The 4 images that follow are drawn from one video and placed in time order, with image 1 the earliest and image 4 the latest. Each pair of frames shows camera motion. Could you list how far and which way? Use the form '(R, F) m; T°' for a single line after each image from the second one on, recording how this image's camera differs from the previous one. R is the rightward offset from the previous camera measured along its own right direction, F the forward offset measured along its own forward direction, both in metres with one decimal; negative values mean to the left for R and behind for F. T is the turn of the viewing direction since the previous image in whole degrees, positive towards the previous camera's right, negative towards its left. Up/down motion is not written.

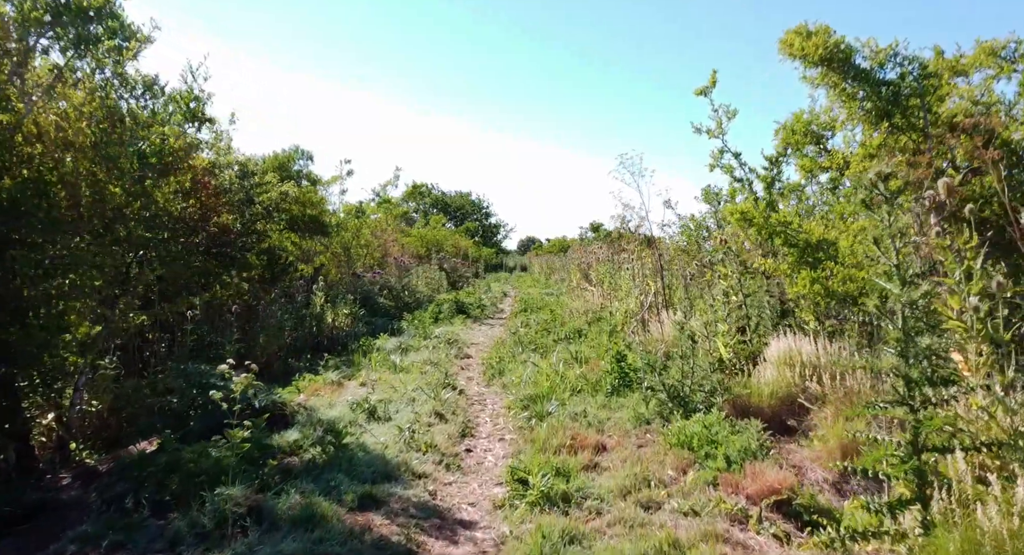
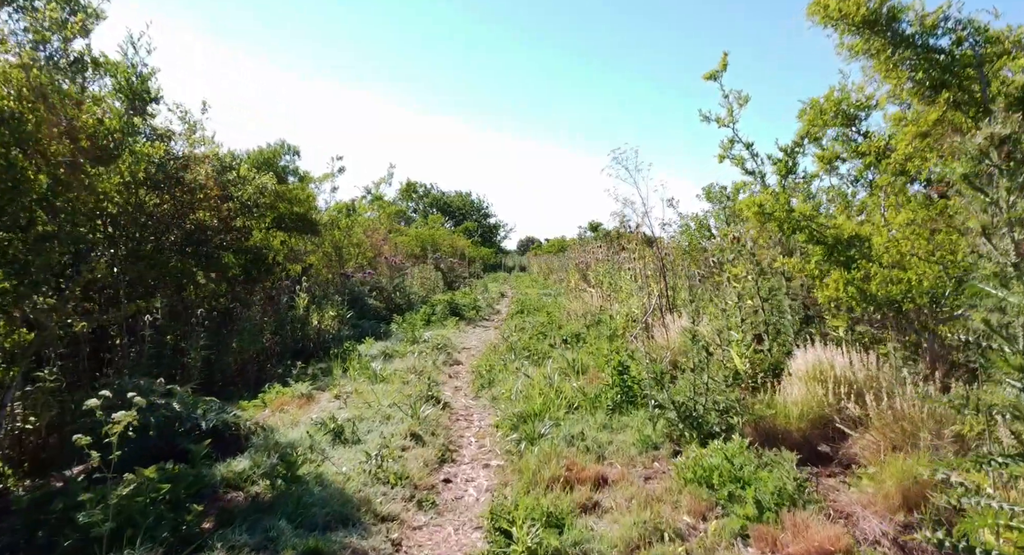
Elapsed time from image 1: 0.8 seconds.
(+0.1, +0.6) m; 0°
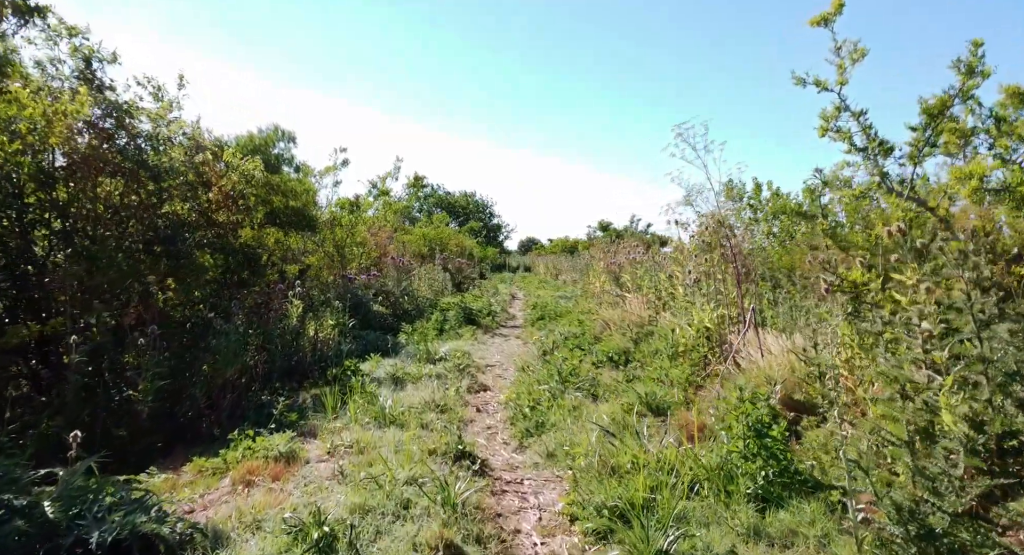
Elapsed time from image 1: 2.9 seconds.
(-0.4, +1.5) m; 0°
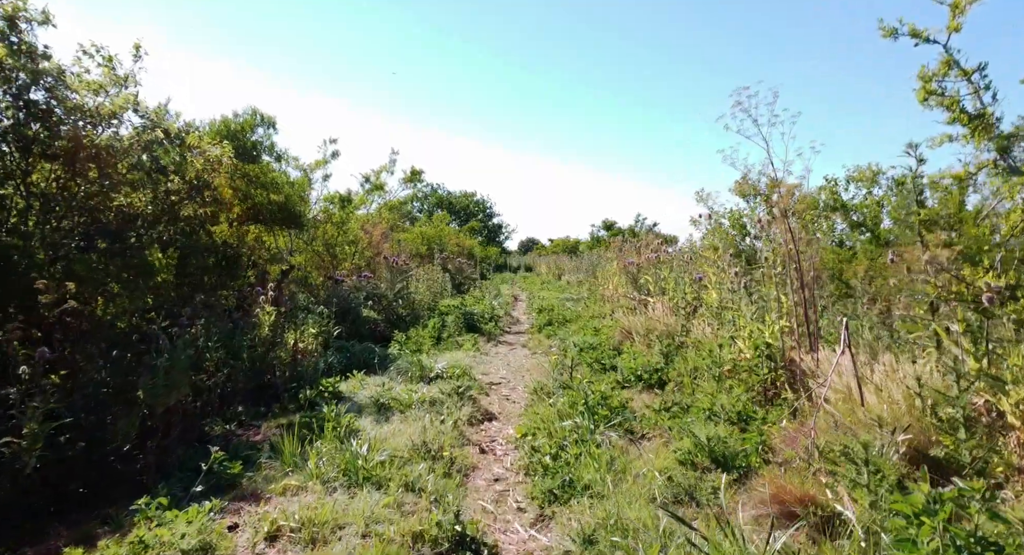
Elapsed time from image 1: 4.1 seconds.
(-0.1, +1.2) m; 0°
